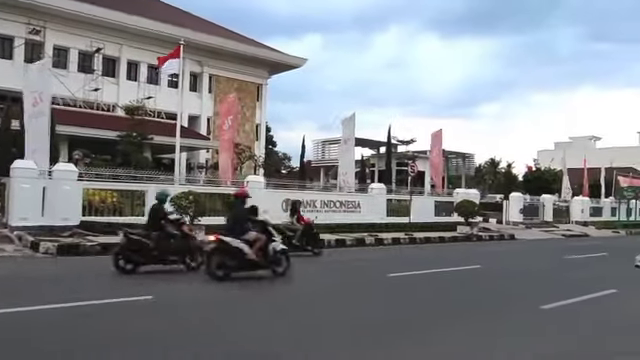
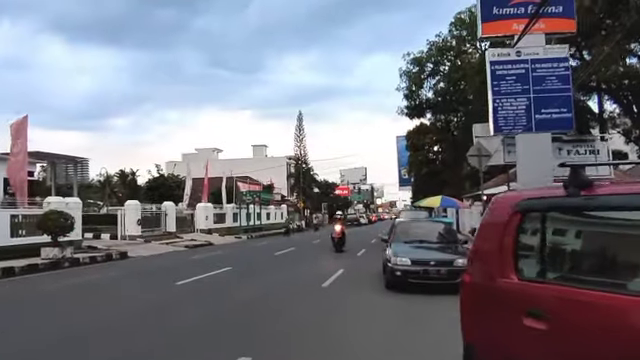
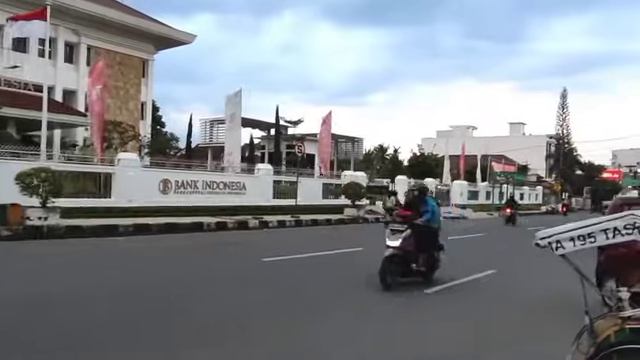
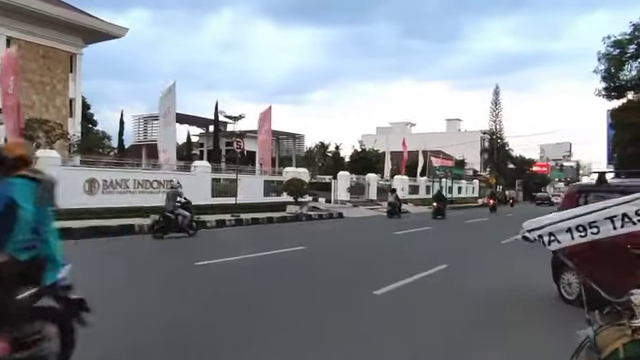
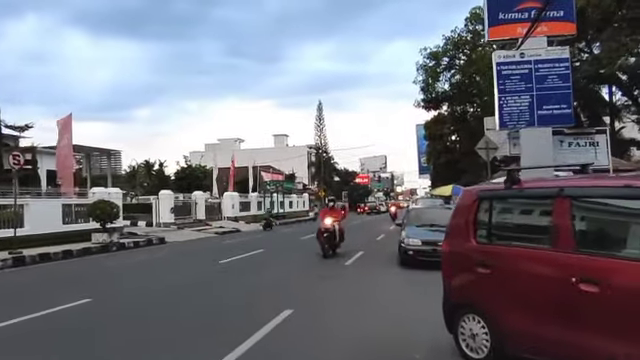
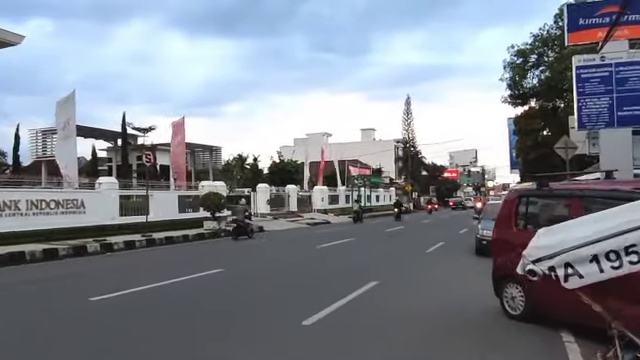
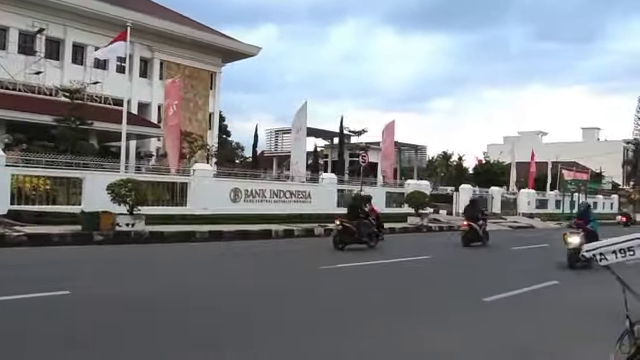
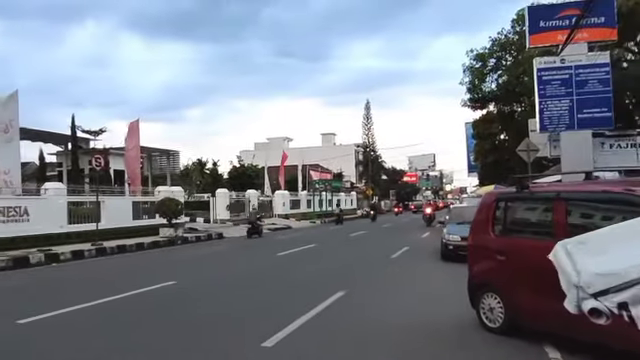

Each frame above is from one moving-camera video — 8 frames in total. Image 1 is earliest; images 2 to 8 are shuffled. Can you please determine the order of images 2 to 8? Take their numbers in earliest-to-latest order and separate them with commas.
7, 3, 4, 6, 8, 5, 2
